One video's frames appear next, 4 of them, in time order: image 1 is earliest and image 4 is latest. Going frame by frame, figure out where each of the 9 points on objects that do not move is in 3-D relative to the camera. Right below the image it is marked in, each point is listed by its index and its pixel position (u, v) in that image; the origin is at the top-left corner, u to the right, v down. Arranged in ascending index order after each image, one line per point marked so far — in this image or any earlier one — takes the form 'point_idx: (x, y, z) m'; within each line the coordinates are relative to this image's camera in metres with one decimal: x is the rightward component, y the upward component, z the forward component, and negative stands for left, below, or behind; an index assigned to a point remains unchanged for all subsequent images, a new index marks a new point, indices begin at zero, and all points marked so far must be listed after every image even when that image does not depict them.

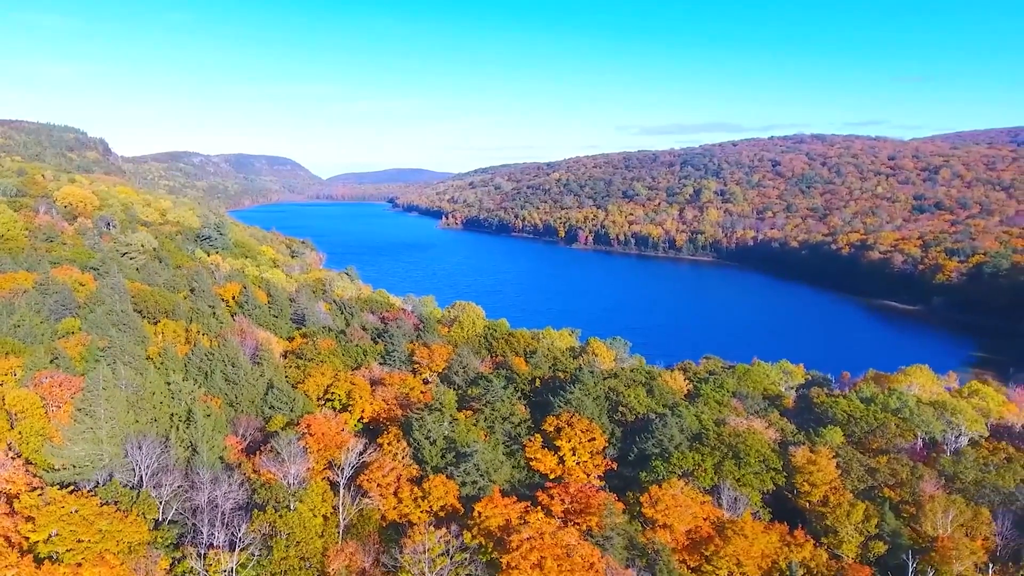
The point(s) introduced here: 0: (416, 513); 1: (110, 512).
0: (-2.7, -6.3, +17.9) m
1: (-10.0, -5.5, +15.8) m
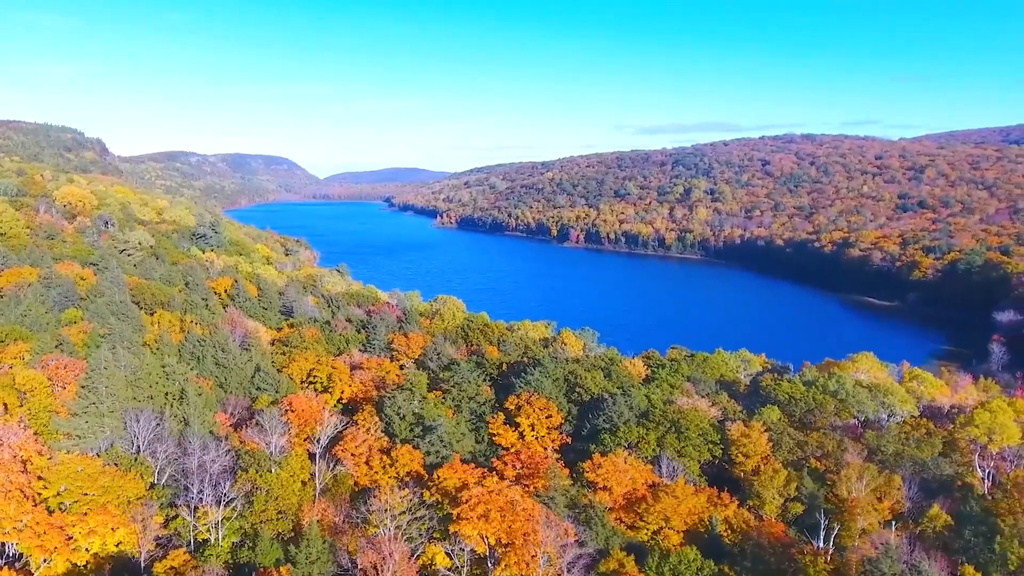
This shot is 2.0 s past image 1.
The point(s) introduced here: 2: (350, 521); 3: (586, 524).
0: (-4.1, -6.0, +20.2) m
1: (-11.4, -5.2, +18.0) m
2: (-4.6, -6.6, +18.1) m
3: (+2.2, -6.9, +18.5) m
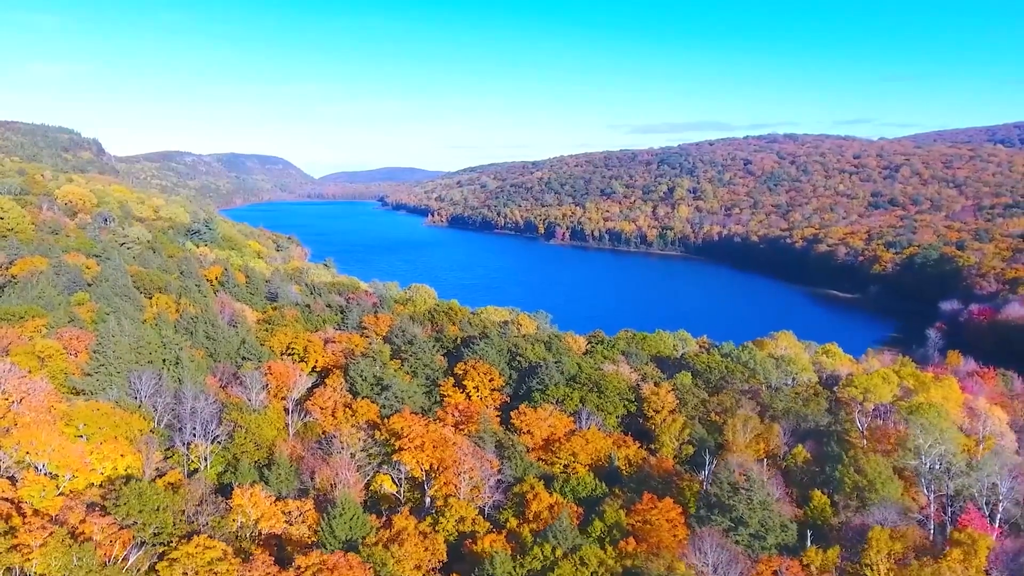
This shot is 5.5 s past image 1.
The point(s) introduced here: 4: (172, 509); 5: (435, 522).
0: (-6.4, -5.2, +24.4) m
1: (-13.7, -4.4, +22.2) m
2: (-7.0, -5.8, +22.3) m
3: (-0.2, -6.1, +22.8) m
4: (-9.1, -5.9, +16.9) m
5: (-2.3, -6.9, +18.8) m
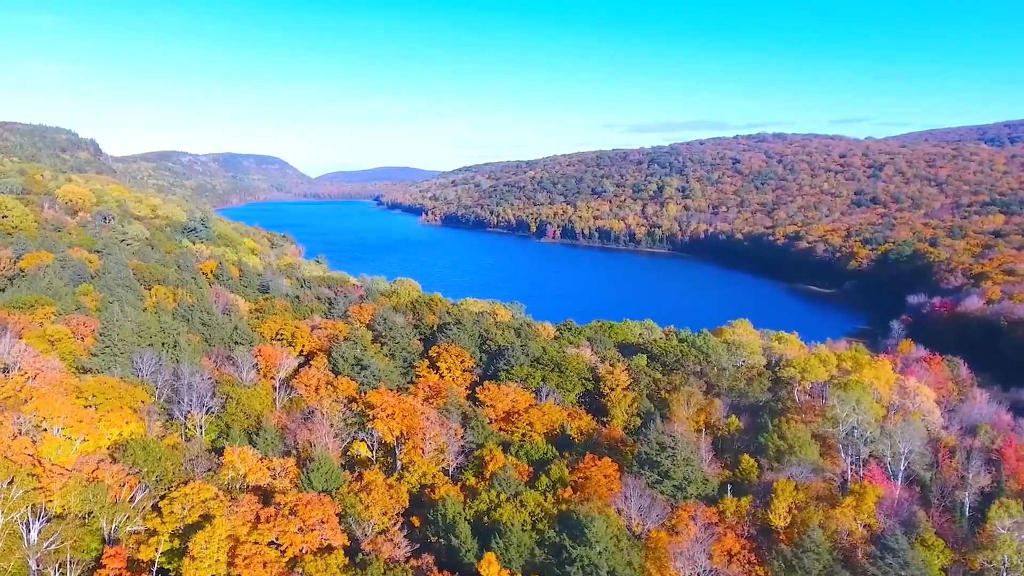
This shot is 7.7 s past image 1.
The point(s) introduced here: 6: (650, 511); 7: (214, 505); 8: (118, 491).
0: (-7.9, -4.7, +27.1) m
1: (-15.2, -3.9, +24.9) m
2: (-8.5, -5.3, +25.1) m
3: (-1.7, -5.6, +25.6) m
4: (-10.6, -5.4, +19.7) m
5: (-3.8, -6.4, +21.5) m
6: (+4.3, -6.9, +19.7) m
7: (-8.1, -5.9, +17.2) m
8: (-11.1, -5.7, +17.7) m
